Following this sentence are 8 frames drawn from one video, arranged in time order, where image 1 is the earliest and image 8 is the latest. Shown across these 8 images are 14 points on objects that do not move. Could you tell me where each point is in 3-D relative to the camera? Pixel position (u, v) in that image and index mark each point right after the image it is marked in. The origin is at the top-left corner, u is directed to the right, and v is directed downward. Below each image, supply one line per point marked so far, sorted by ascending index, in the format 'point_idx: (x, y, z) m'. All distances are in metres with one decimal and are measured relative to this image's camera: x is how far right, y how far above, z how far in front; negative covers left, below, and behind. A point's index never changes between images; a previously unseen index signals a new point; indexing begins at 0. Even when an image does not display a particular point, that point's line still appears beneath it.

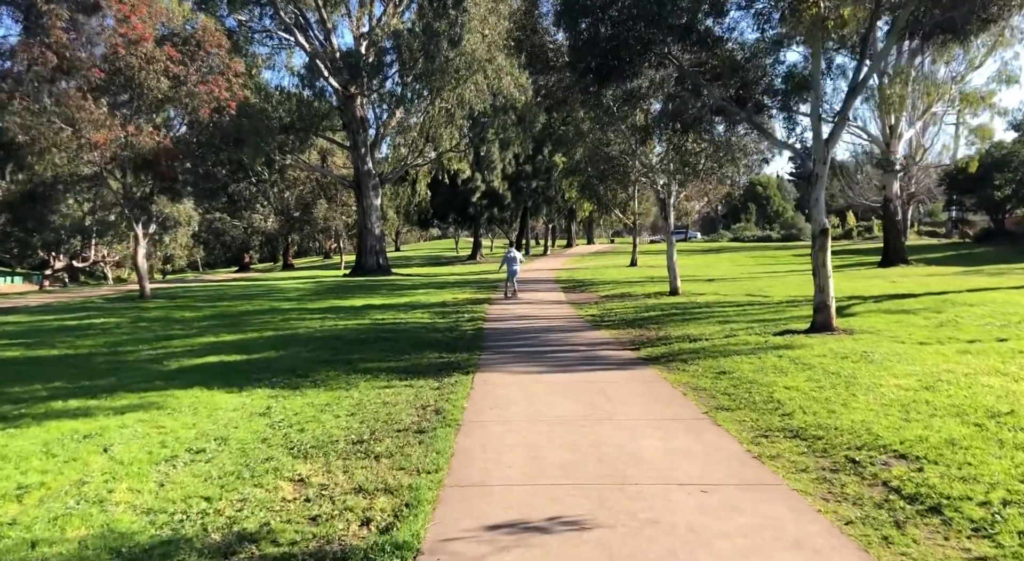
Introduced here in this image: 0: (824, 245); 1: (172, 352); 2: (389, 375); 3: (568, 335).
0: (+4.3, +0.5, +12.2) m
1: (-5.2, -1.1, +13.4) m
2: (-1.4, -1.1, +10.0) m
3: (+0.9, -0.9, +14.1) m
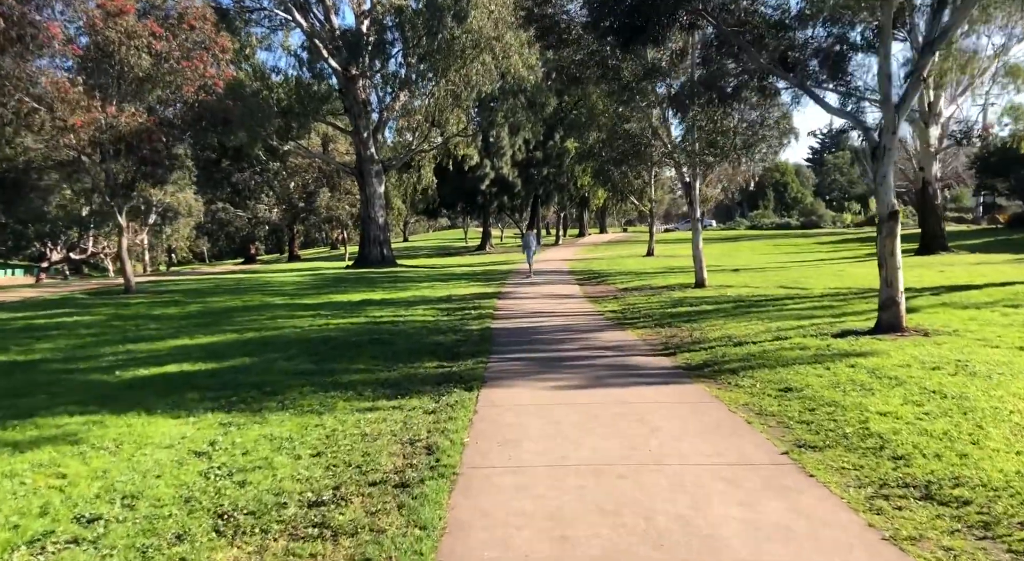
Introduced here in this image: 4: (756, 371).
0: (+4.5, +0.6, +10.4) m
1: (-5.0, -1.0, +11.7) m
2: (-1.3, -1.0, +8.3) m
3: (+1.1, -0.8, +12.3) m
4: (+2.4, -0.9, +8.5) m
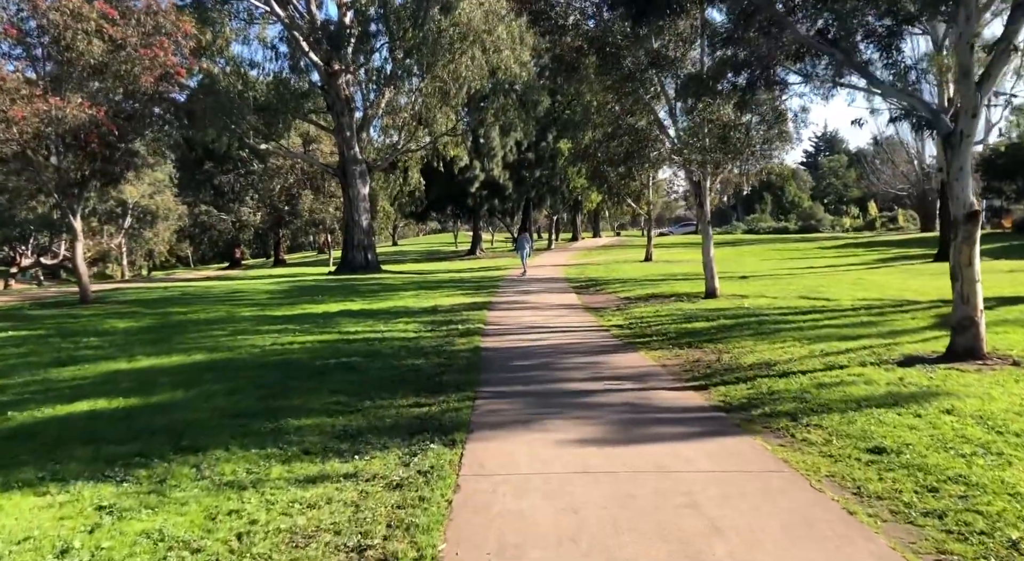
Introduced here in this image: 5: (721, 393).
0: (+4.4, +0.4, +8.5) m
1: (-5.1, -1.2, +9.7) m
2: (-1.3, -1.2, +6.3) m
3: (+1.0, -1.0, +10.4) m
4: (+2.3, -1.0, +6.6) m
5: (+1.9, -1.0, +7.9) m
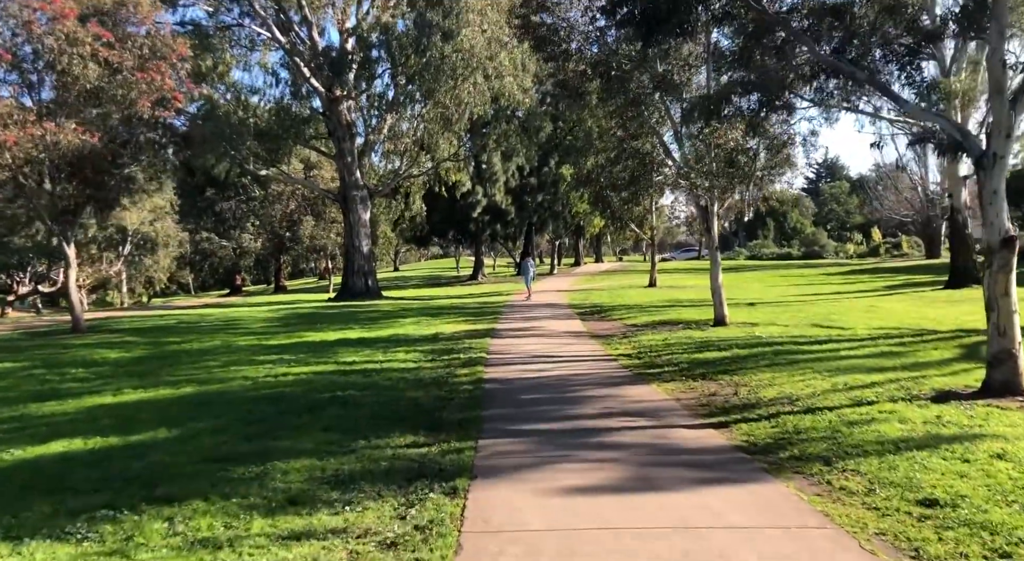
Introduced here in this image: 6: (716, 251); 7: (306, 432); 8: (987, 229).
0: (+4.5, +0.2, +8.0) m
1: (-5.1, -1.5, +9.1) m
2: (-1.3, -1.4, +5.7) m
3: (+1.0, -1.3, +9.8) m
4: (+2.4, -1.2, +6.0) m
5: (+1.9, -1.3, +7.3) m
6: (+4.3, +0.6, +18.7) m
7: (-1.9, -1.4, +7.9) m
8: (+4.4, +0.5, +8.1) m
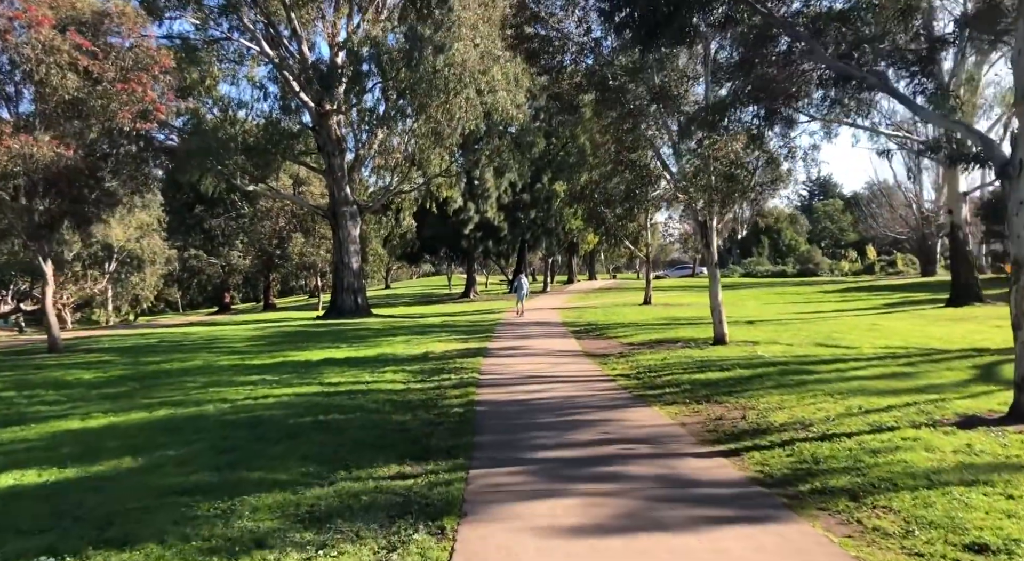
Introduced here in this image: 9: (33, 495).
0: (+4.4, 0.0, +7.4) m
1: (-5.1, -1.7, +8.5) m
2: (-1.3, -1.5, +5.1) m
3: (+1.0, -1.5, +9.2) m
4: (+2.3, -1.3, +5.5) m
5: (+1.9, -1.4, +6.7) m
6: (+4.2, +0.3, +18.1) m
7: (-1.9, -1.5, +7.3) m
8: (+4.3, +0.4, +7.6) m
9: (-3.4, -1.5, +6.4) m
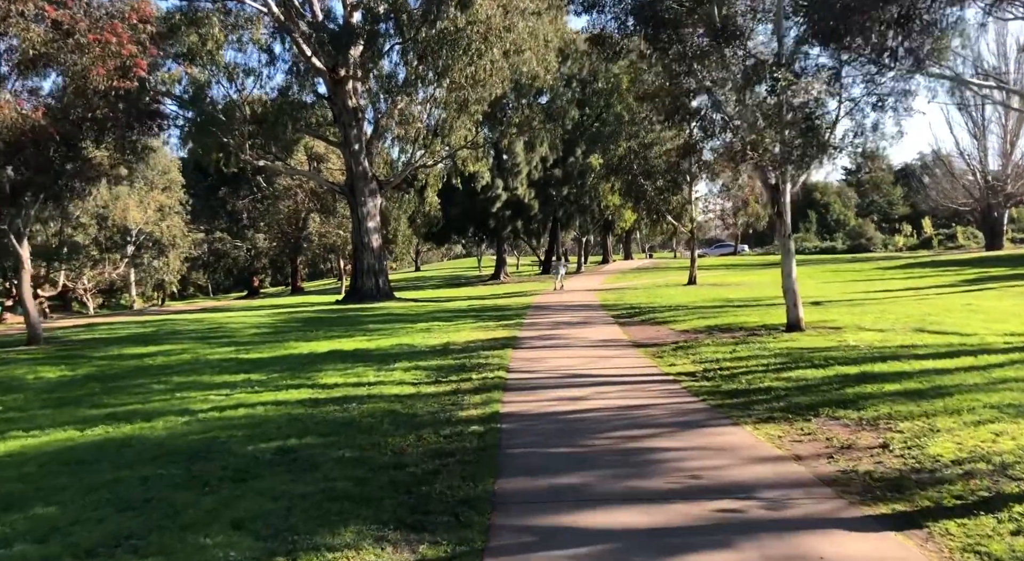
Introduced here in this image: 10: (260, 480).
0: (+4.6, +0.2, +4.6) m
1: (-4.9, -1.5, +6.0) m
2: (-1.2, -1.4, +2.5) m
3: (+1.3, -1.2, +6.6) m
4: (+2.5, -1.2, +2.7) m
5: (+2.1, -1.2, +4.0) m
6: (+4.8, +0.7, +15.3) m
7: (-1.7, -1.4, +4.7) m
8: (+4.5, +0.6, +4.8) m
9: (-3.2, -1.4, +3.8) m
10: (-1.7, -1.4, +6.0) m
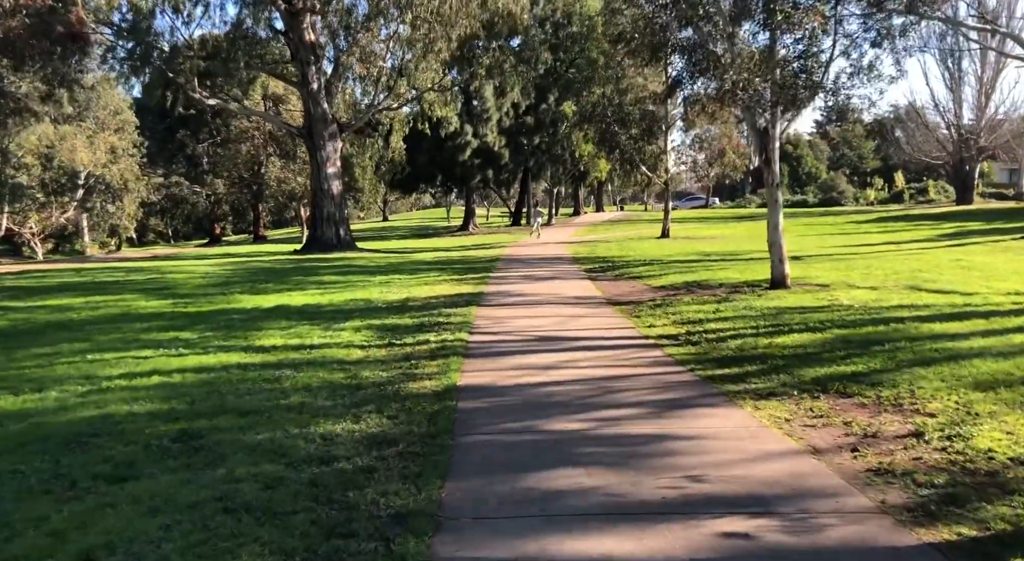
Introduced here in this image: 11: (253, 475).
0: (+4.4, +0.4, +3.5) m
1: (-5.1, -1.2, +4.7) m
2: (-1.3, -1.3, +1.3) m
3: (+1.0, -0.9, +5.4) m
4: (+2.3, -1.1, +1.6) m
5: (+1.9, -1.1, +2.9) m
6: (+4.2, +1.5, +14.1) m
7: (-1.9, -1.1, +3.5) m
8: (+4.3, +0.7, +3.6) m
9: (-3.4, -1.2, +2.5) m
10: (-1.9, -1.1, +4.7) m
11: (-1.4, -1.1, +4.8) m
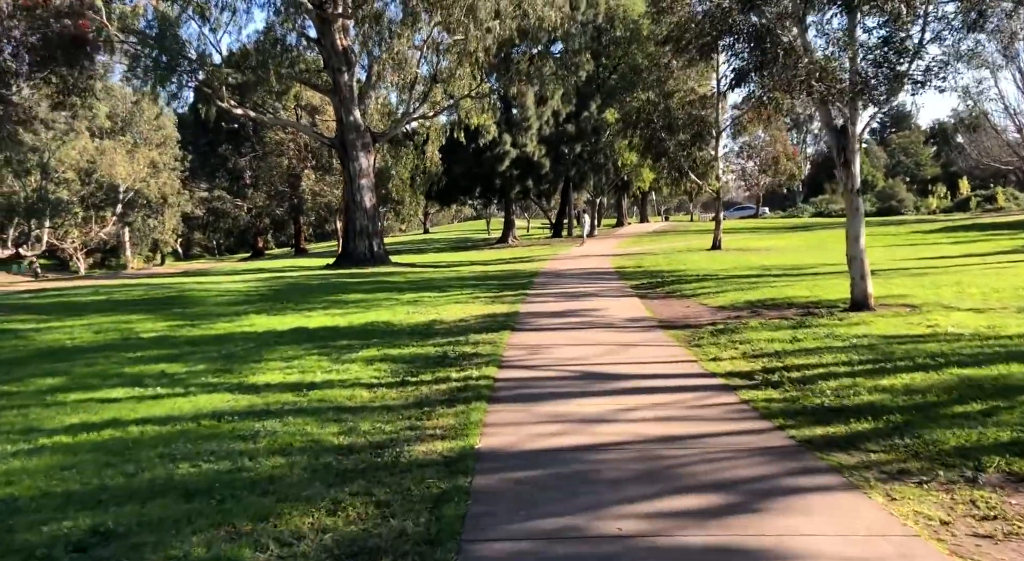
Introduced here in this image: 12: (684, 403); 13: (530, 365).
0: (+4.5, +0.2, +1.6) m
1: (-5.0, -1.4, +3.2) m
2: (-1.4, -1.4, -0.3) m
3: (+1.1, -1.1, +3.7) m
4: (+2.3, -1.2, -0.2) m
5: (+1.9, -1.2, +1.1) m
6: (+4.8, +1.2, +12.3) m
7: (-1.8, -1.3, +1.9) m
8: (+4.4, +0.6, +1.8) m
9: (-3.4, -1.4, +1.0) m
10: (-1.8, -1.2, +3.1) m
11: (-1.3, -1.2, +3.2) m
12: (+1.3, -1.0, +6.6) m
13: (+0.2, -0.9, +8.6) m
